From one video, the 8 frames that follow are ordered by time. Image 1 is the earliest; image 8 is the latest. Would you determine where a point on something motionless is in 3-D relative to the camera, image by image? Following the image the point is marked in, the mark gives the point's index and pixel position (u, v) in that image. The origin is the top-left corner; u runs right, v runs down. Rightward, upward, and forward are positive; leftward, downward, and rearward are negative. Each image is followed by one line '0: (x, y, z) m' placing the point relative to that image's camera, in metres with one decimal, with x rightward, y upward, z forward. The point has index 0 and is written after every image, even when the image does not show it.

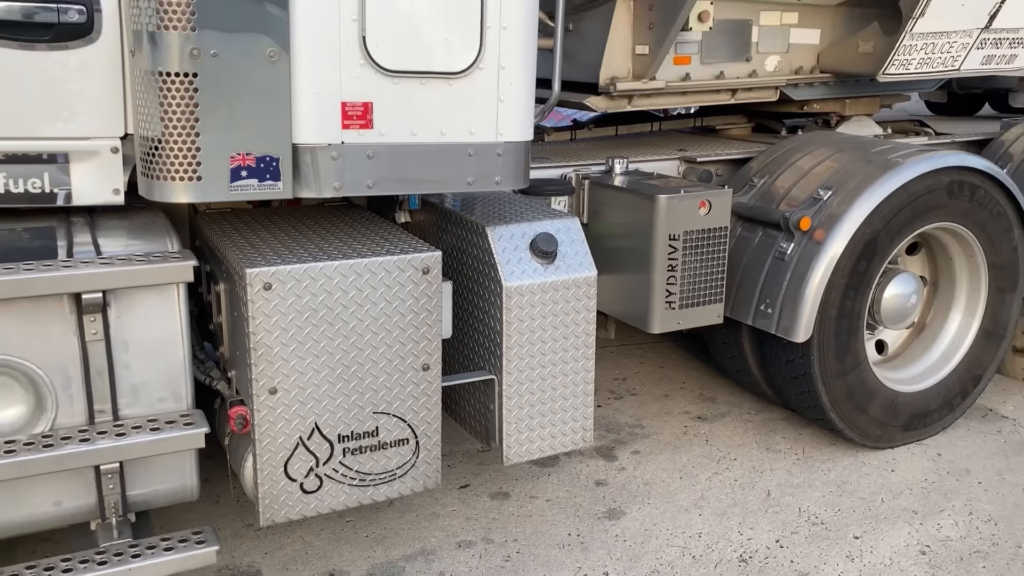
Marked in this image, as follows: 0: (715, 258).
0: (+0.8, +0.1, +2.0) m
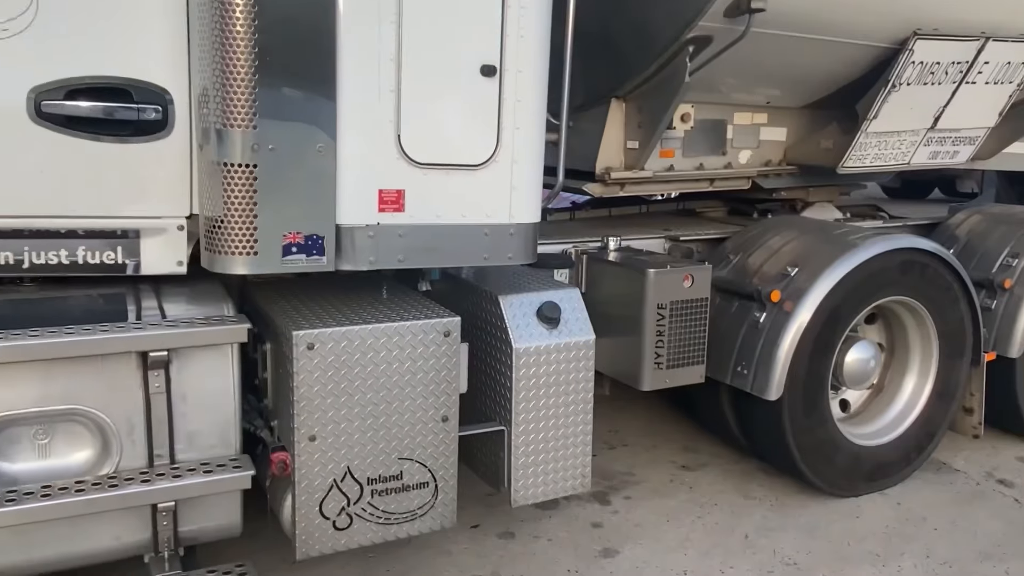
0: (+0.8, -0.2, +2.3) m
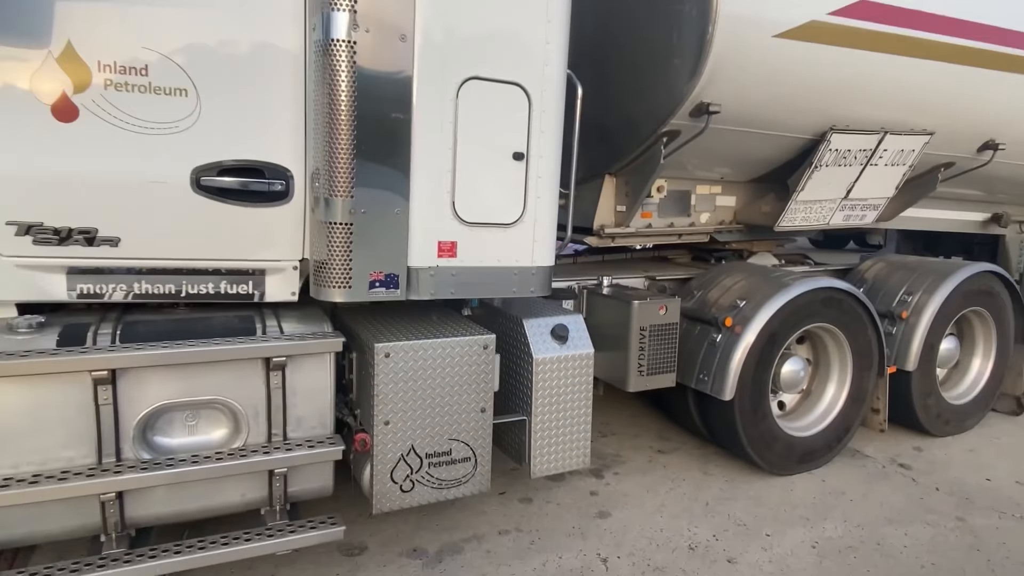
0: (+0.9, -0.3, +2.9) m
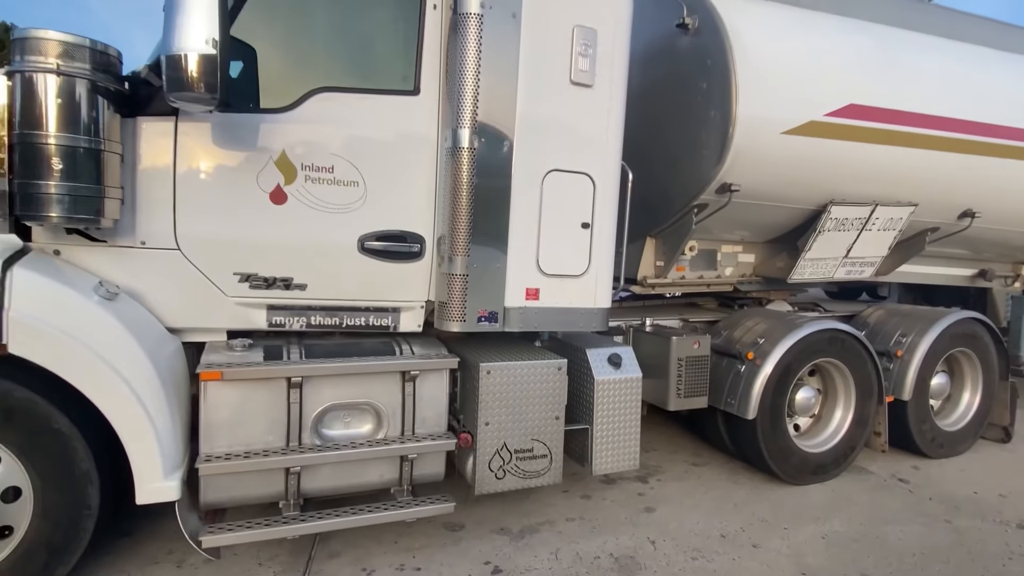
0: (+1.4, -0.6, +3.6) m
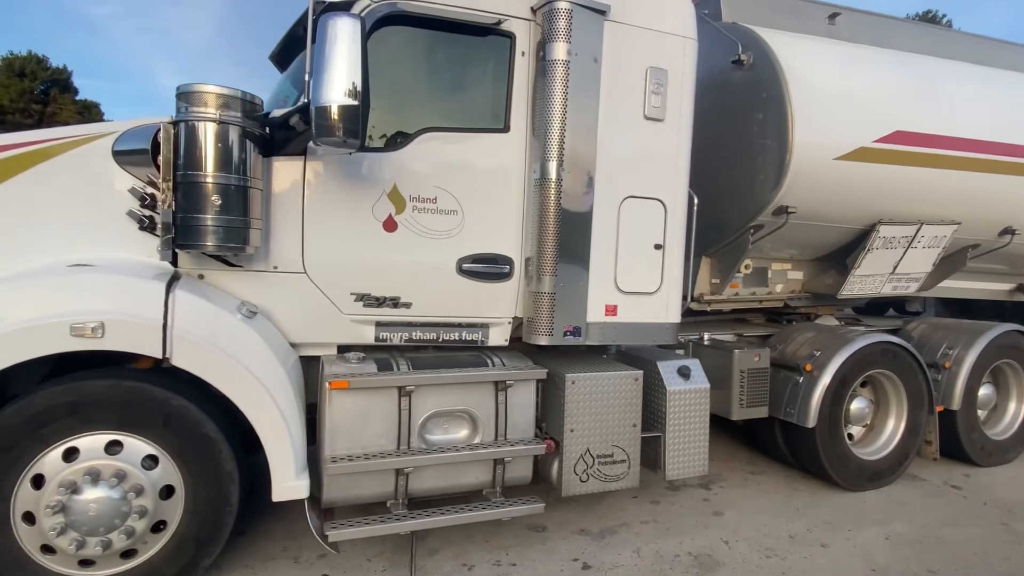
0: (+1.9, -0.7, +3.8) m
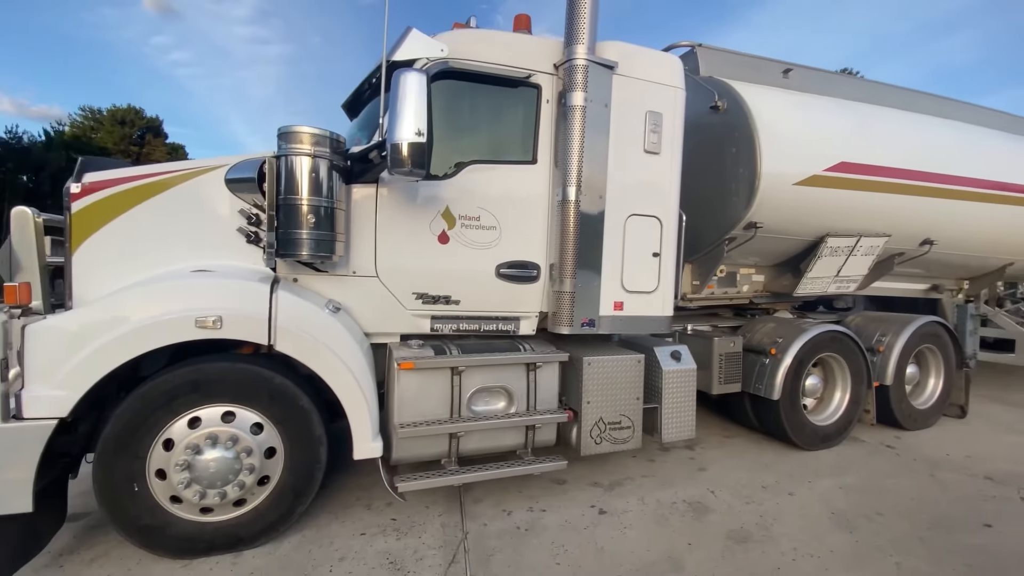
0: (+2.1, -0.7, +4.7) m
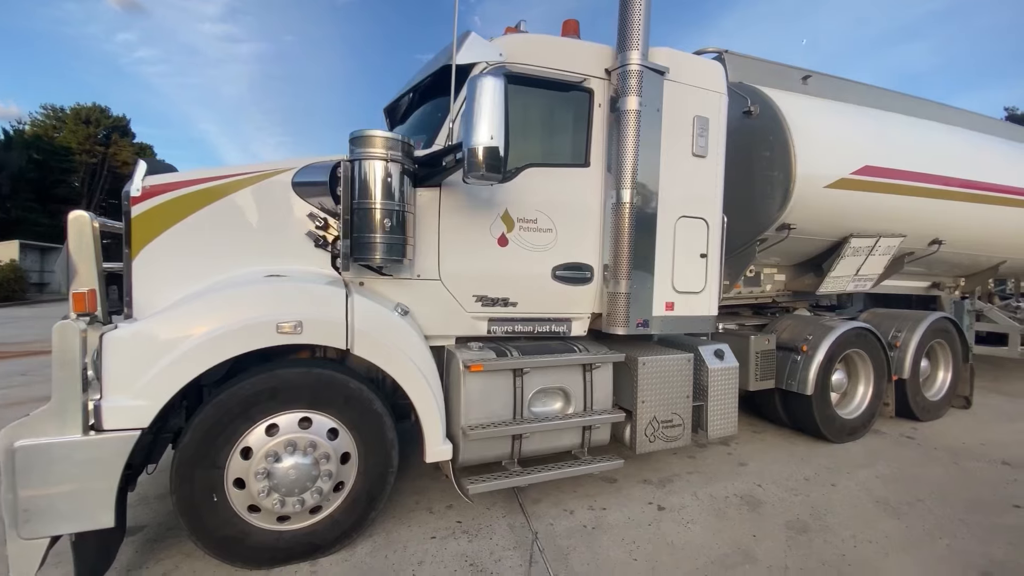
0: (+2.6, -0.7, +4.8) m
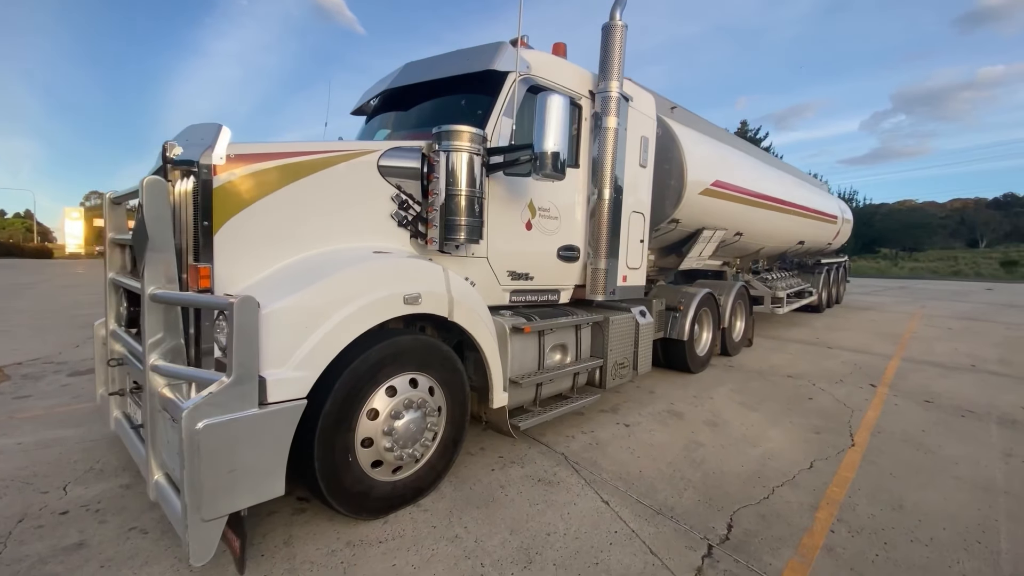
0: (+2.1, -0.4, +6.7) m
